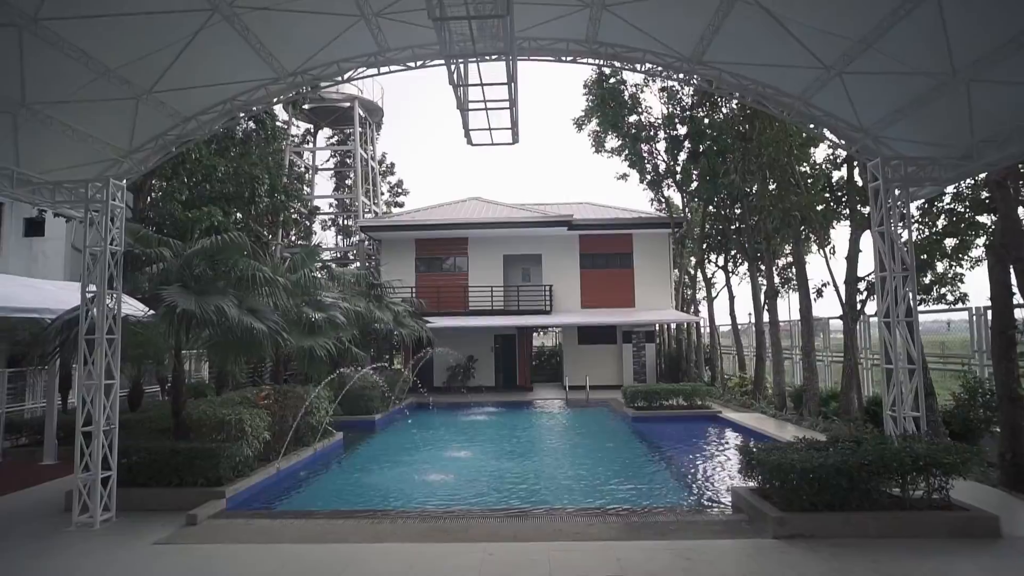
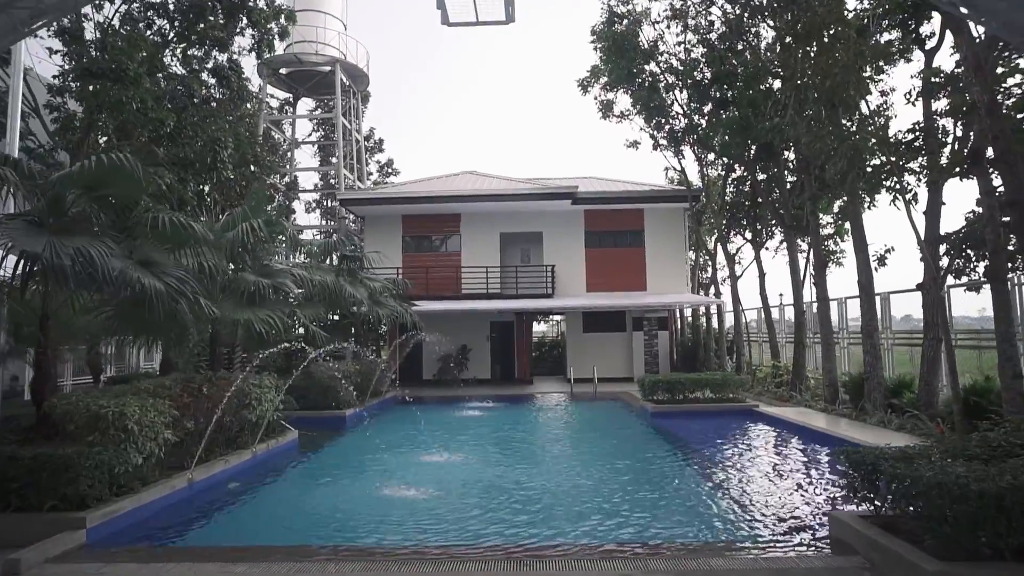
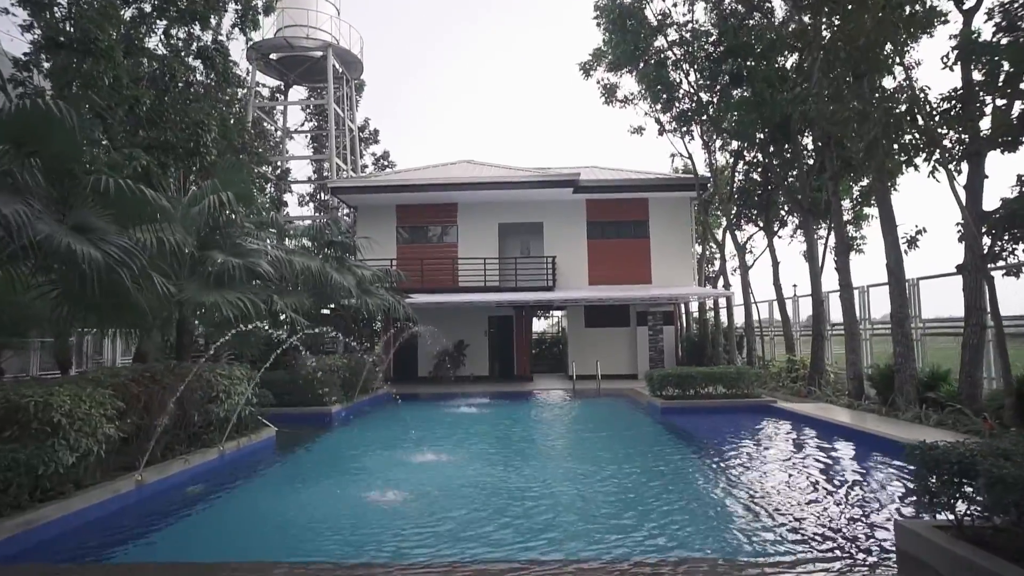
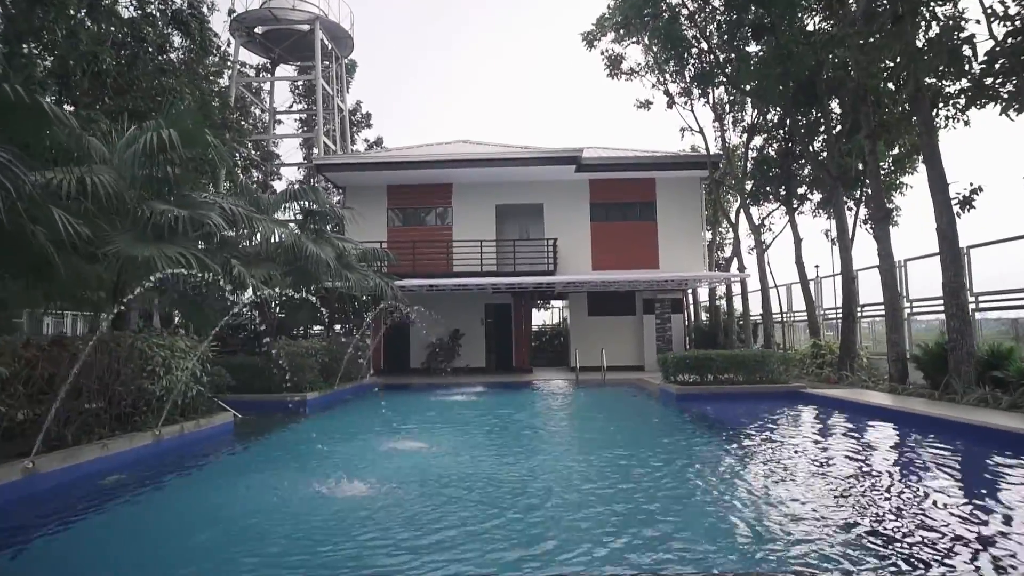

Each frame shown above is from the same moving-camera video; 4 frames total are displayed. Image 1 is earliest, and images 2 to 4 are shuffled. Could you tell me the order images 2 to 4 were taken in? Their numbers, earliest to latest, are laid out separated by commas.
2, 3, 4
